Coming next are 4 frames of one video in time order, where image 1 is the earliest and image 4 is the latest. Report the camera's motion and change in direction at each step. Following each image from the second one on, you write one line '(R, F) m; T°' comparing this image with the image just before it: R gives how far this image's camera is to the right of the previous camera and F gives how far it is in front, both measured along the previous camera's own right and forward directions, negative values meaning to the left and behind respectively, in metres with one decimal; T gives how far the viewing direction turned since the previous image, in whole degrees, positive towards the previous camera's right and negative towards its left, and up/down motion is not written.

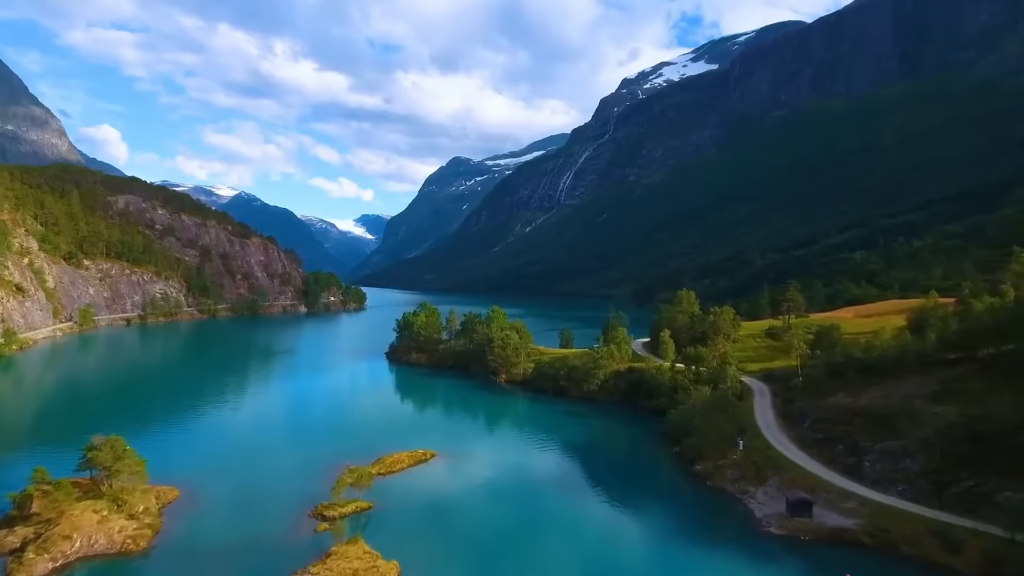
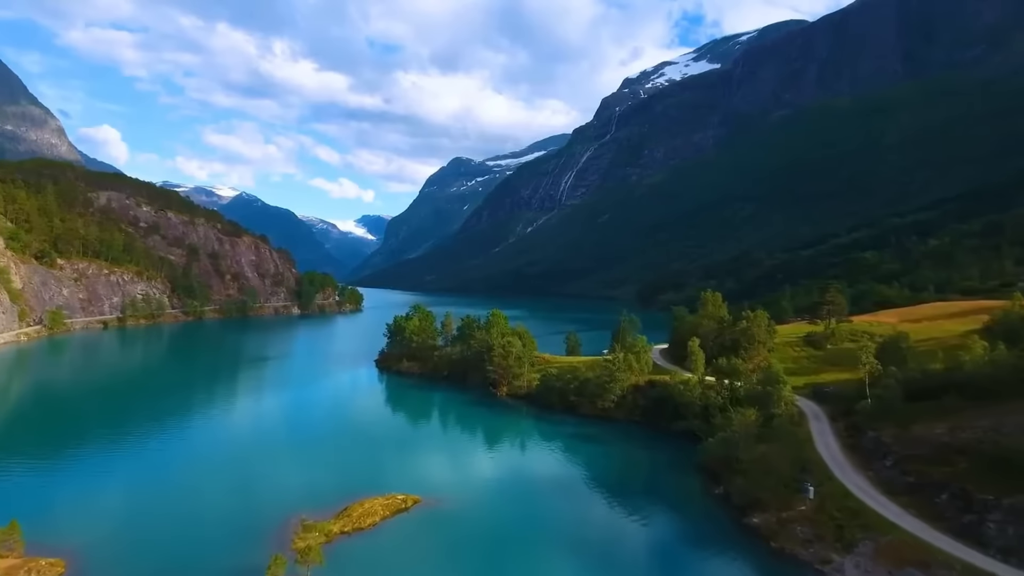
(-0.2, +11.0) m; 0°
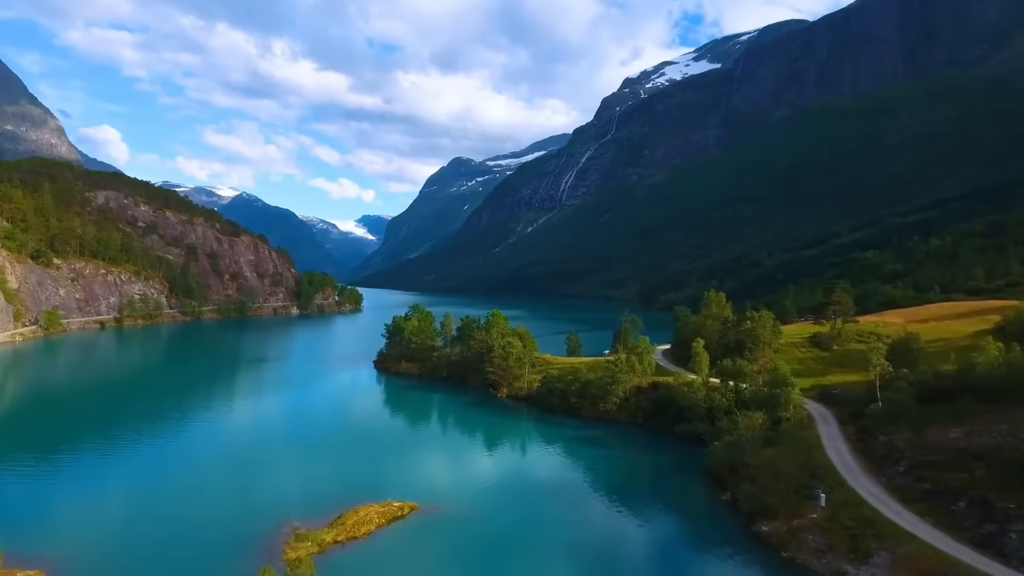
(0.0, +1.4) m; 0°
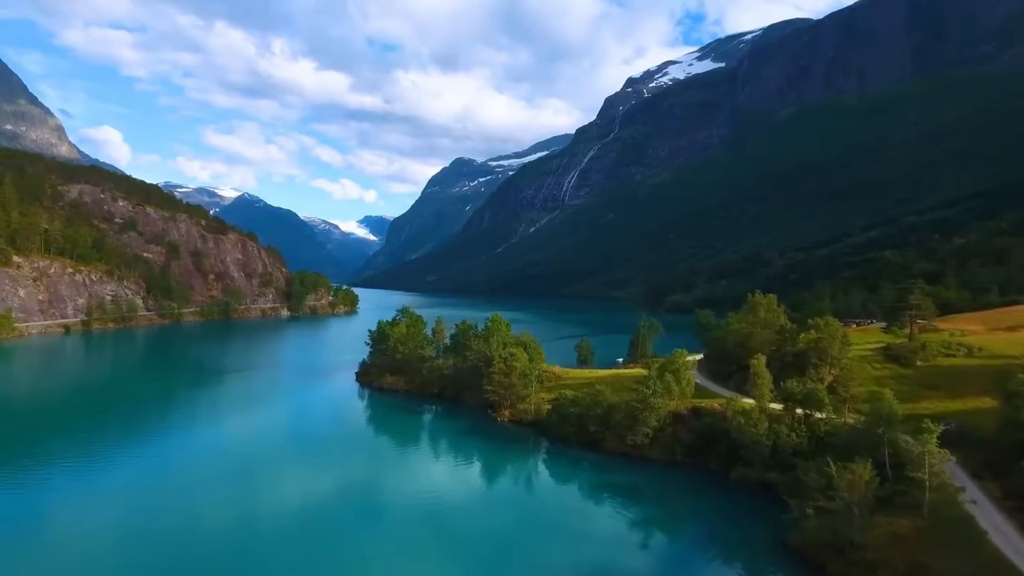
(-0.2, +14.5) m; 0°
